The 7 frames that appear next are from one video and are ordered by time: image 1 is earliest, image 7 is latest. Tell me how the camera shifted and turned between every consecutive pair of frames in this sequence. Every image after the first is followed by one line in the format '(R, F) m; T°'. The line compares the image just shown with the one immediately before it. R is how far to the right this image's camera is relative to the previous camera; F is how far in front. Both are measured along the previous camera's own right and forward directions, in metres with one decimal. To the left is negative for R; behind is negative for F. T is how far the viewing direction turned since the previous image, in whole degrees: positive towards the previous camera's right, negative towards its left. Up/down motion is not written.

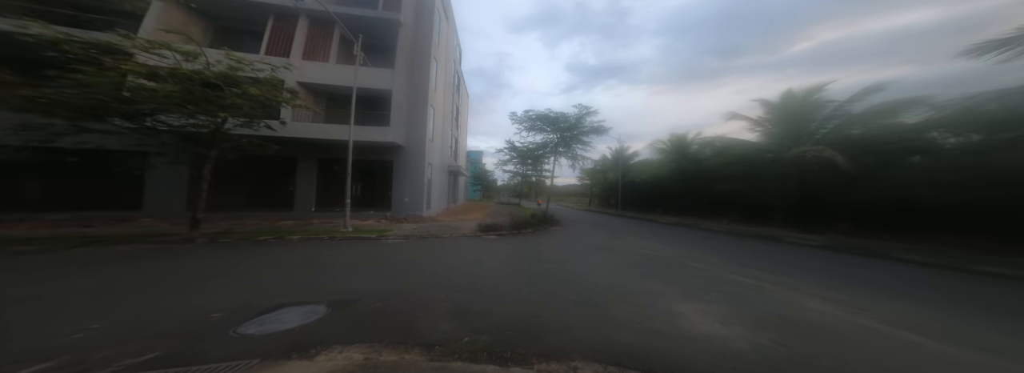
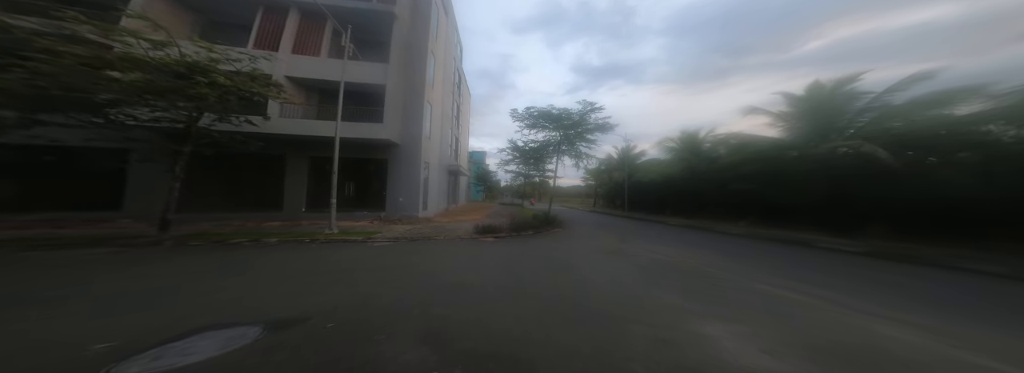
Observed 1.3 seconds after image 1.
(+0.2, +0.7) m; -1°
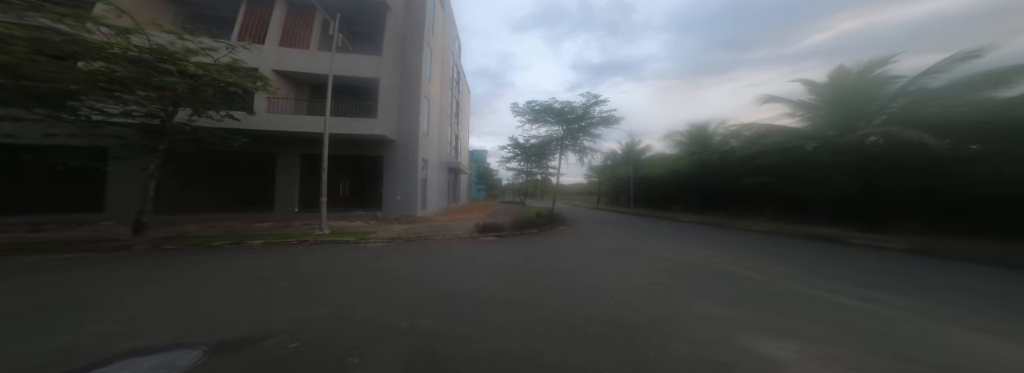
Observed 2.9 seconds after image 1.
(0.0, +0.5) m; 0°
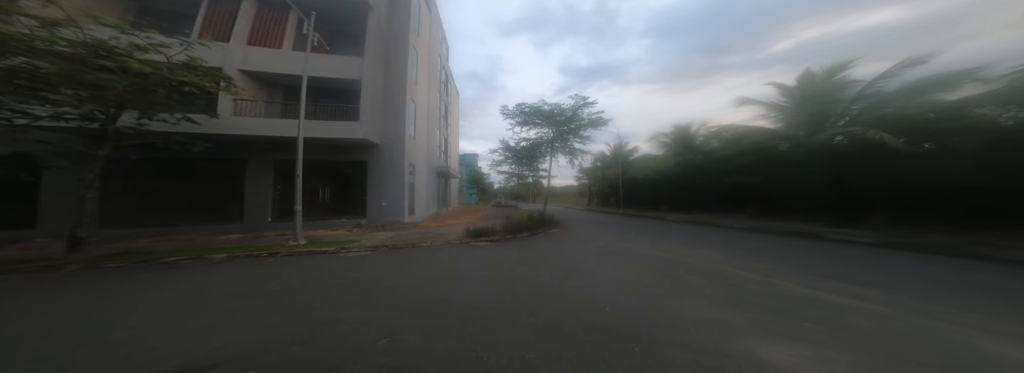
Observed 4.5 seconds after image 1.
(+0.1, +0.3) m; +2°
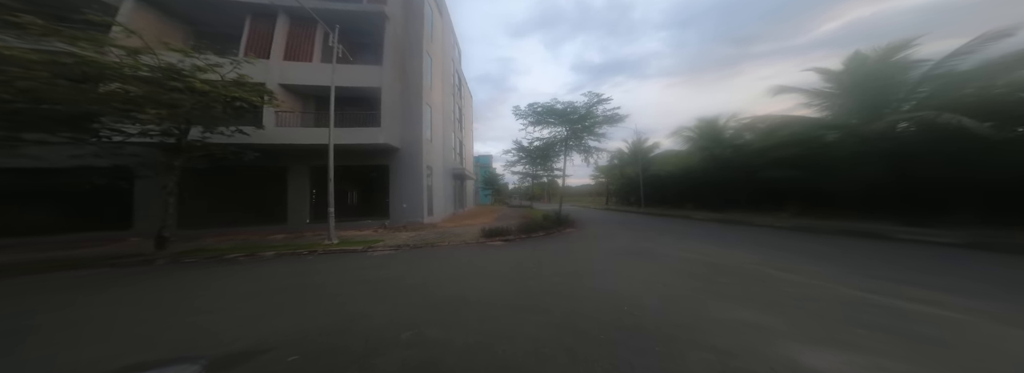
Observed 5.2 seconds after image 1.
(-0.1, -0.3) m; -3°
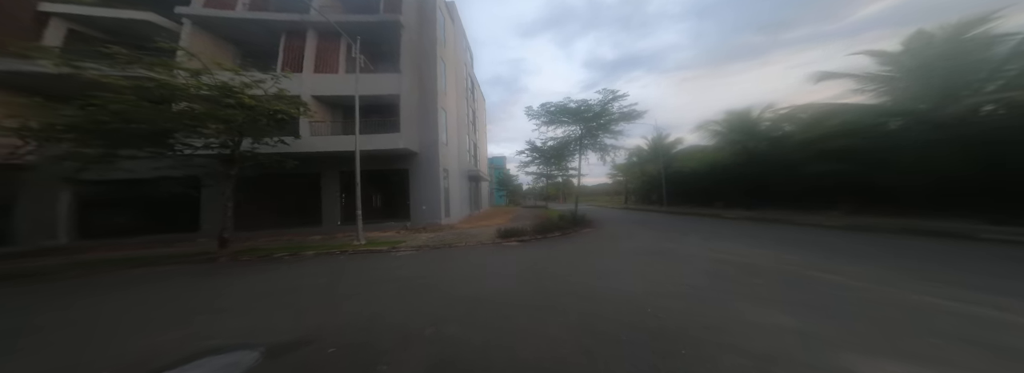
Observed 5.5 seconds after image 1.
(-0.1, -0.3) m; -3°
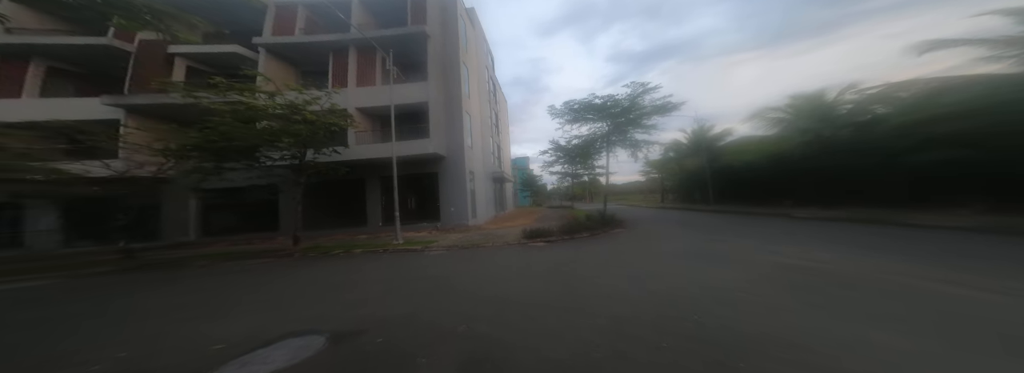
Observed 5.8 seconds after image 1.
(-0.3, -0.3) m; -5°
